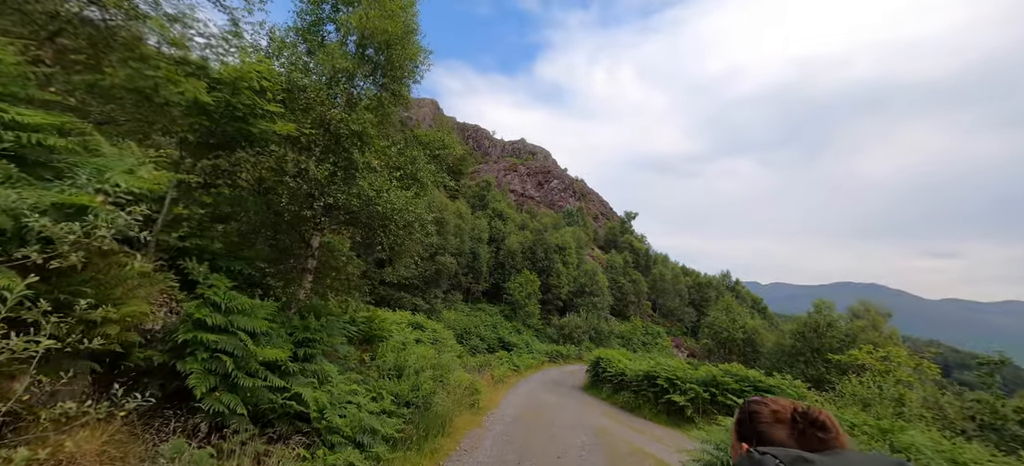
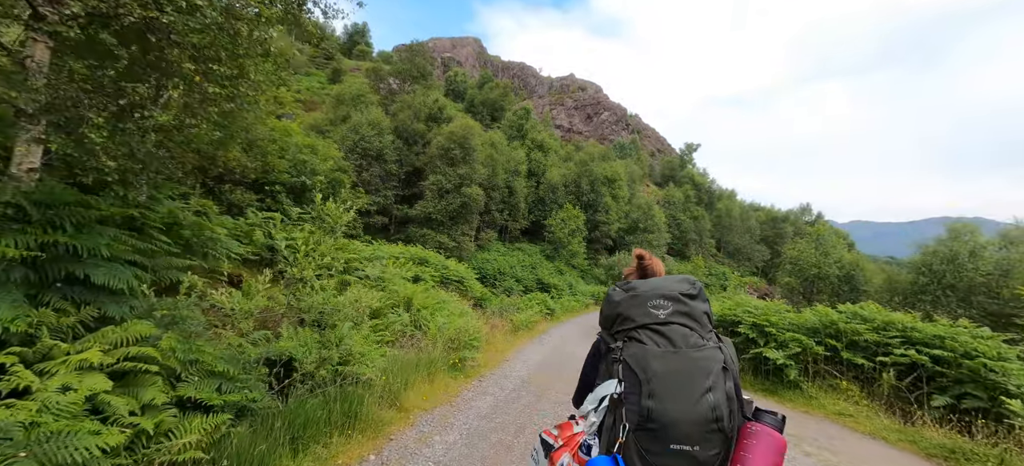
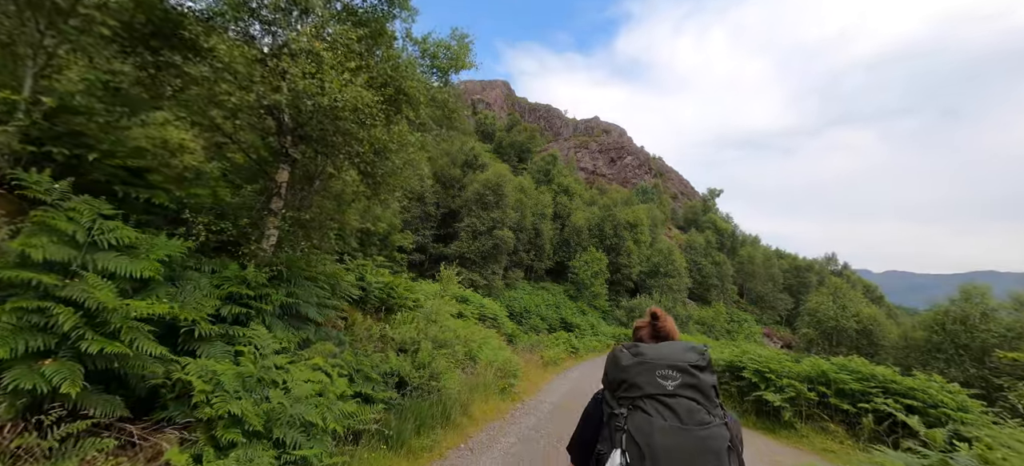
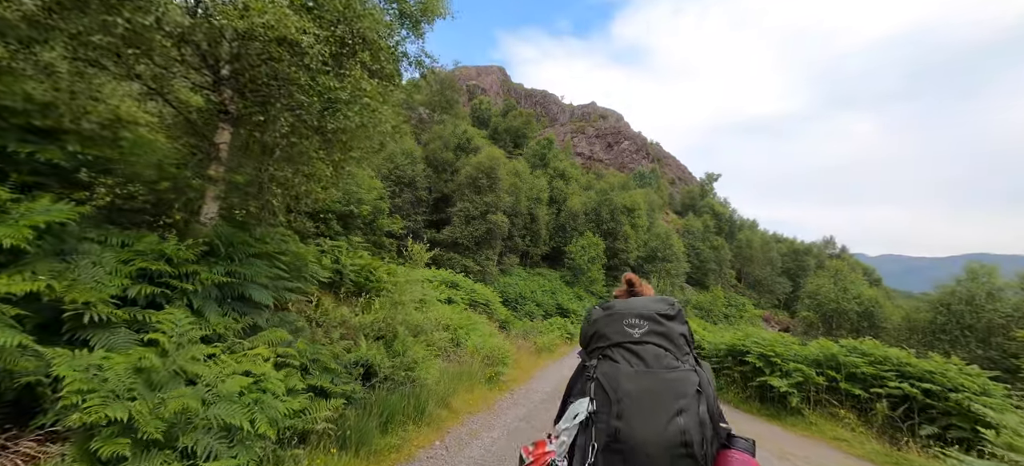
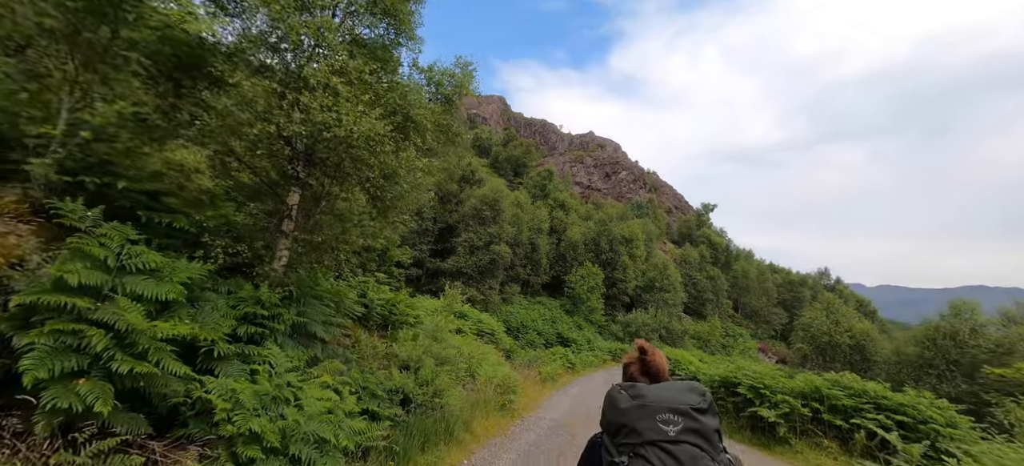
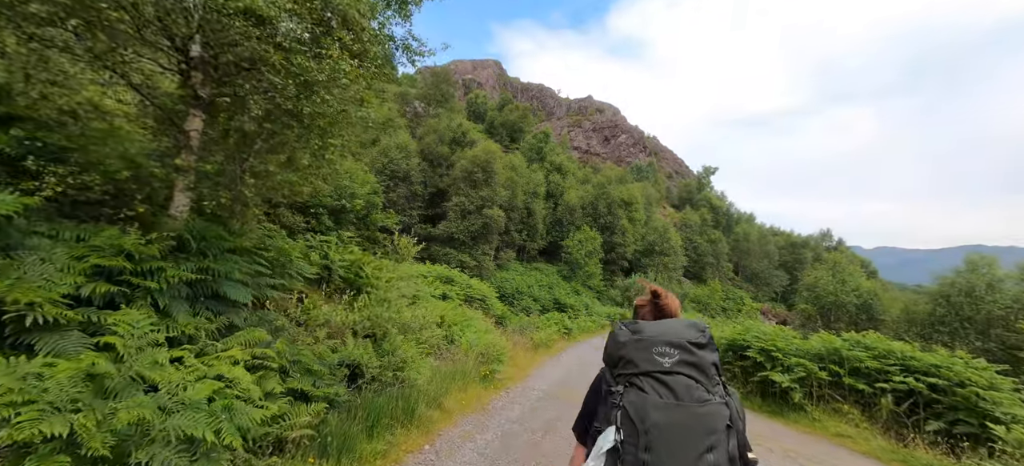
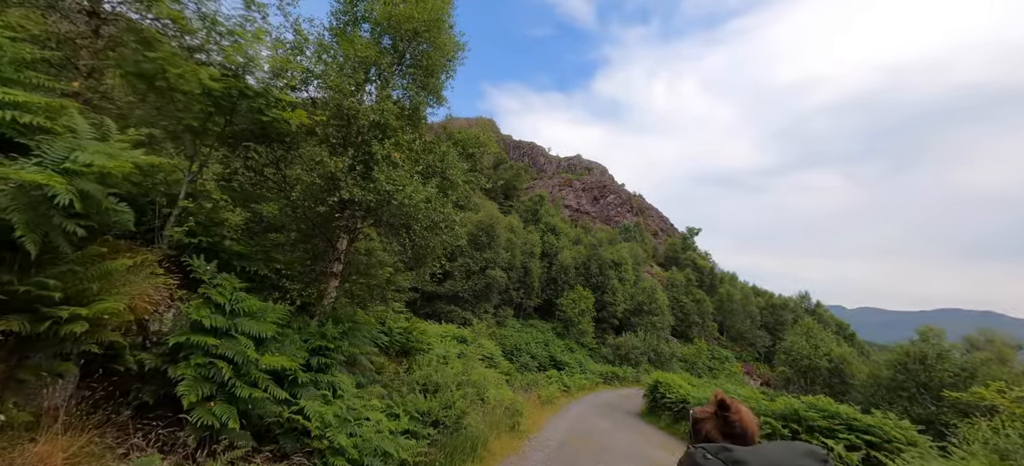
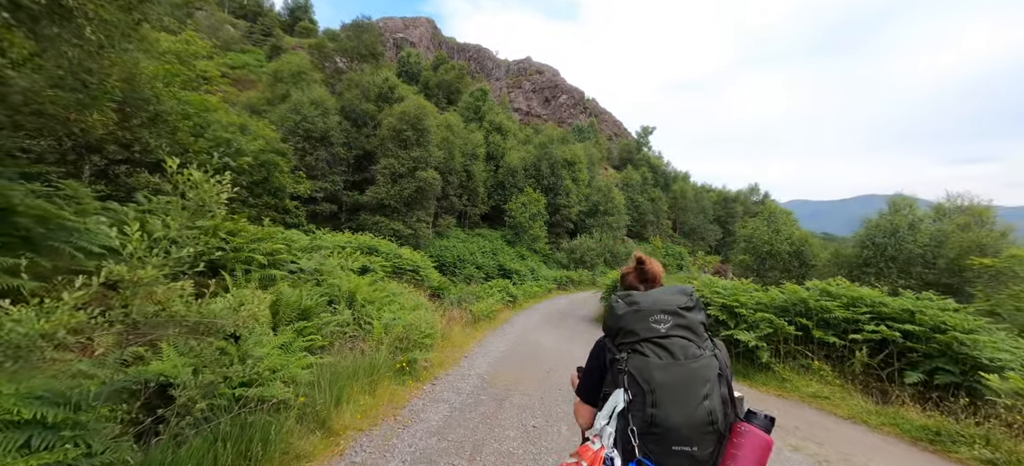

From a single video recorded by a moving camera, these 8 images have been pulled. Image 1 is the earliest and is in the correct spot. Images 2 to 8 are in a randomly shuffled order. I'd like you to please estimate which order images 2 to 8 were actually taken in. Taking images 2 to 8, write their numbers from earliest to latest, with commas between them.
7, 5, 3, 4, 6, 2, 8
